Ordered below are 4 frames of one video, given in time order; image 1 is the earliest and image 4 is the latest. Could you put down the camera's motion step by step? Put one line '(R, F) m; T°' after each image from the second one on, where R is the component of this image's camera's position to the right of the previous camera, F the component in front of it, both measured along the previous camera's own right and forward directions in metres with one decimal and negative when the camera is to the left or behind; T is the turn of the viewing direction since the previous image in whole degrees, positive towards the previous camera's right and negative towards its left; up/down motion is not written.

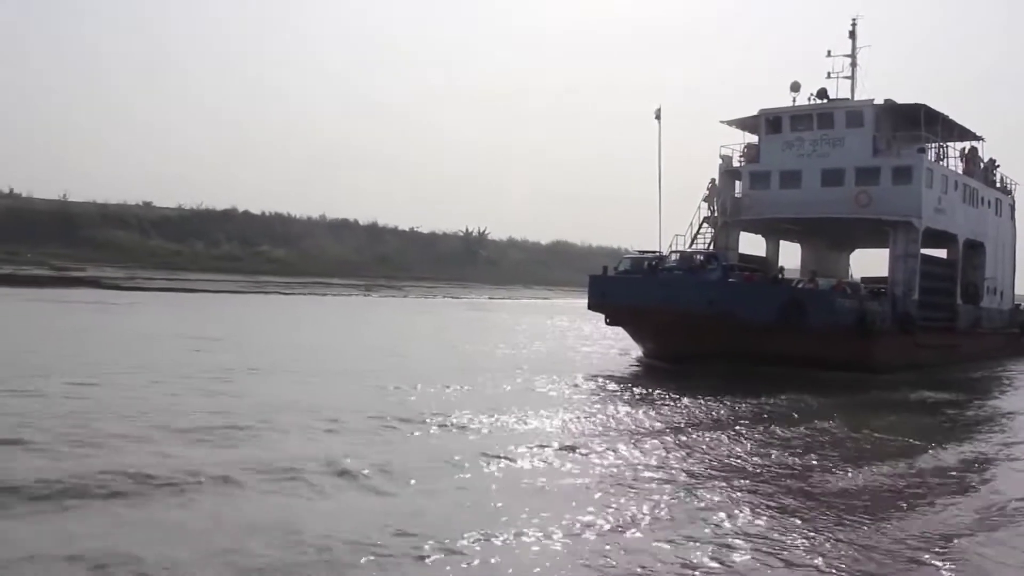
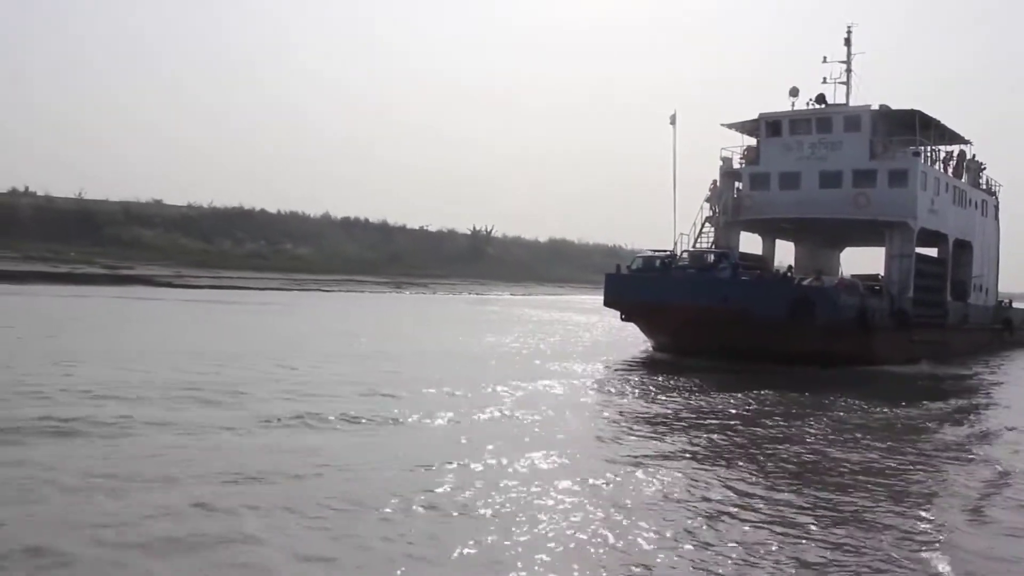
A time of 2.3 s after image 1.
(-1.0, -1.0) m; +1°
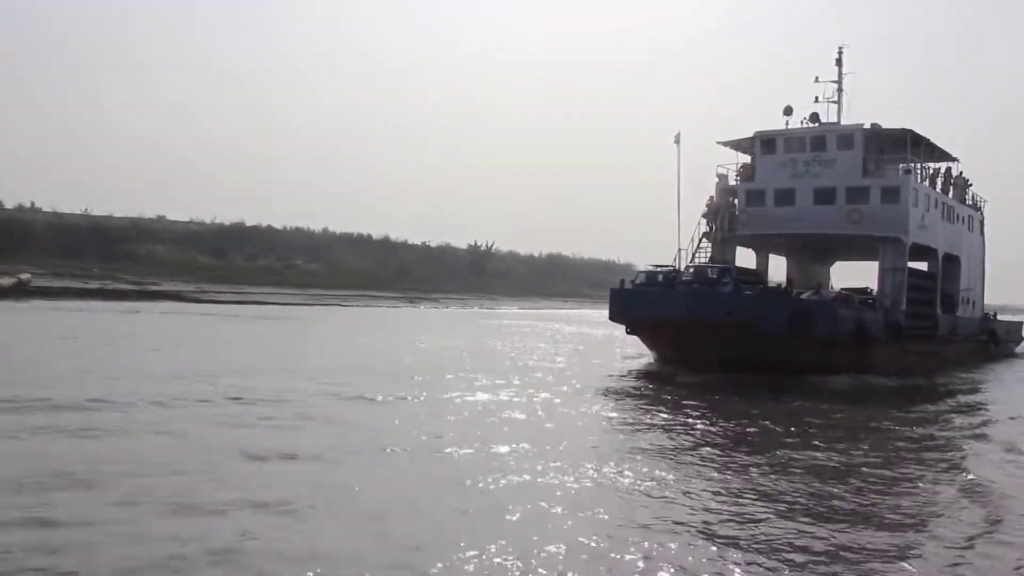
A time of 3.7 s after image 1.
(-0.6, -0.7) m; +1°
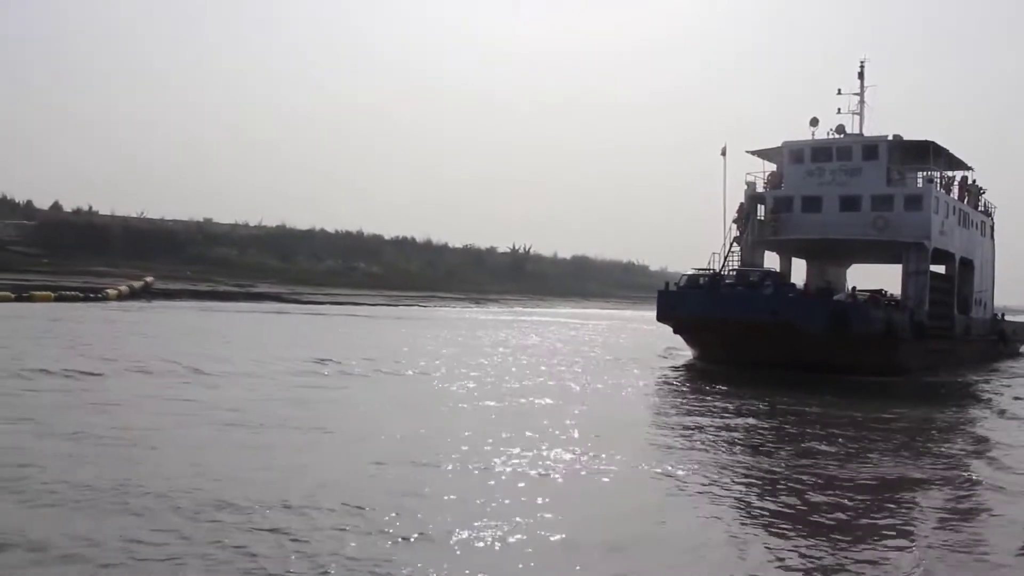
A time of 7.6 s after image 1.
(-1.6, -1.7) m; 0°
